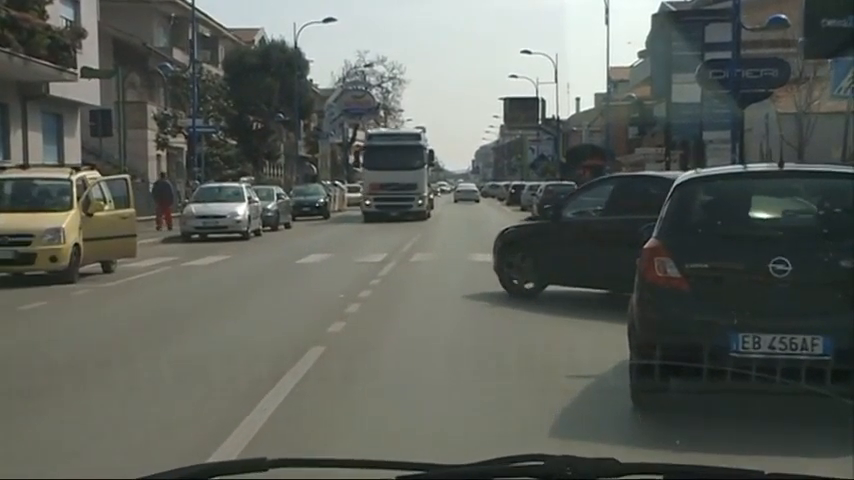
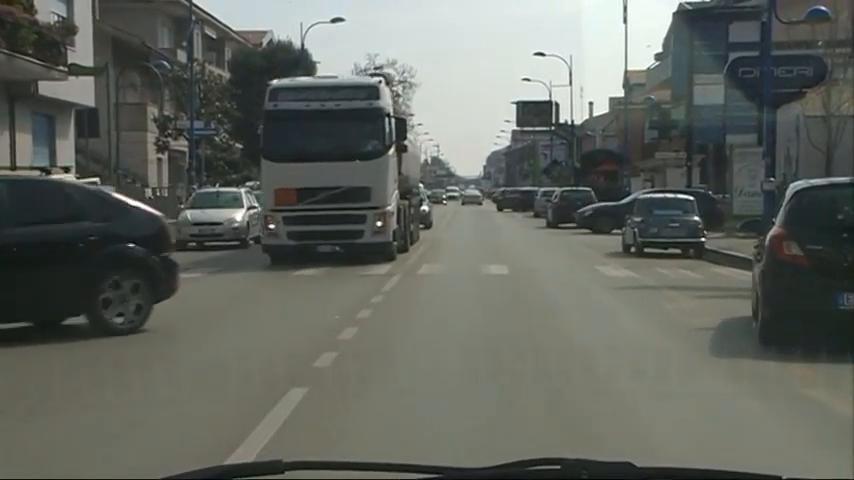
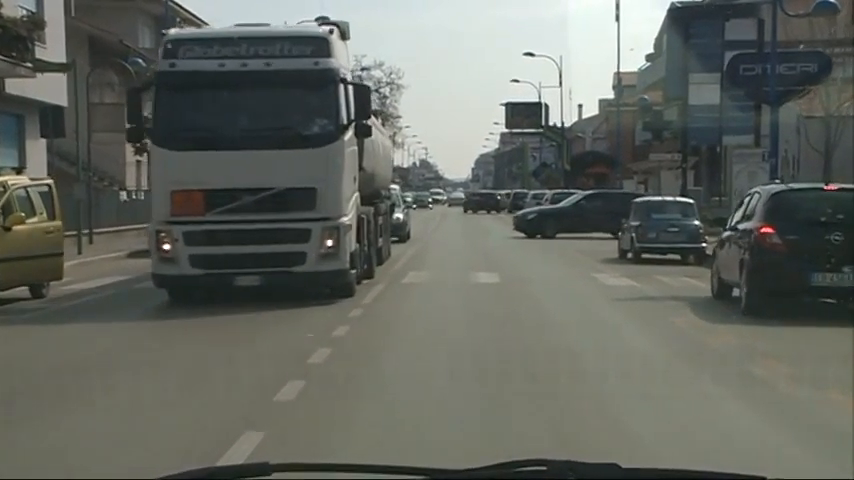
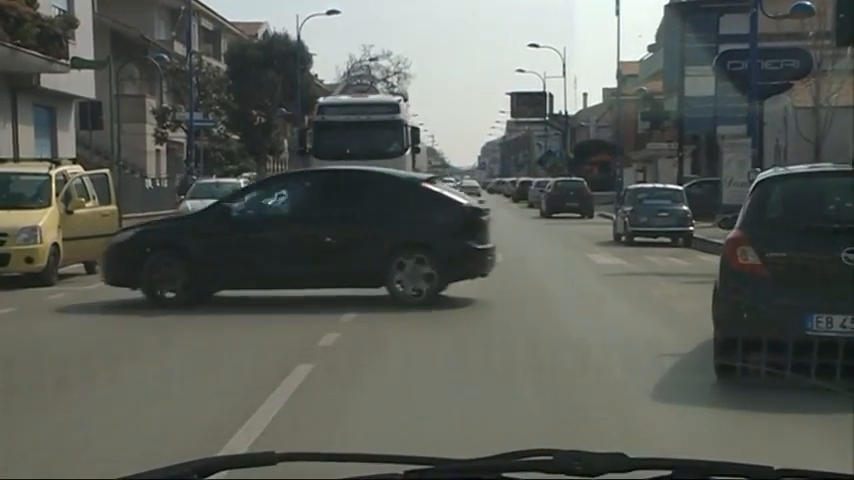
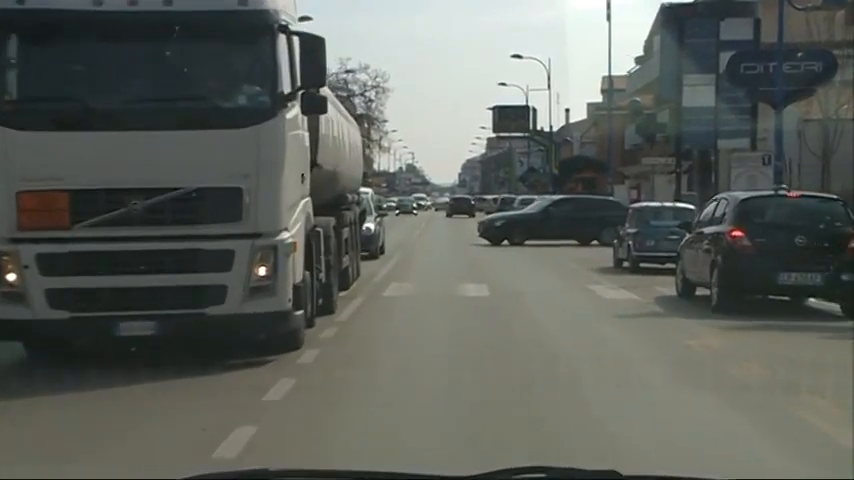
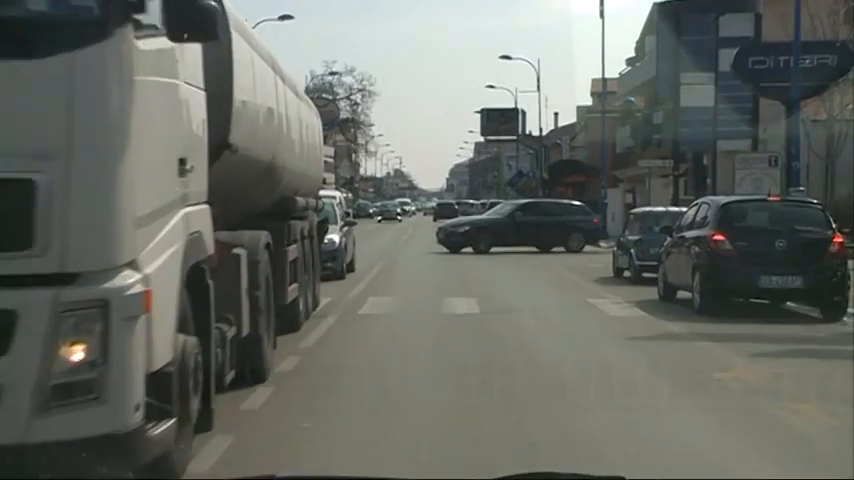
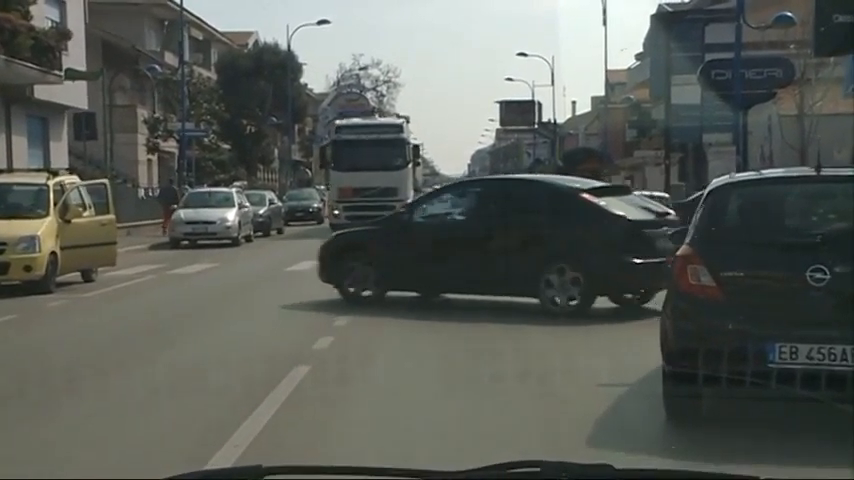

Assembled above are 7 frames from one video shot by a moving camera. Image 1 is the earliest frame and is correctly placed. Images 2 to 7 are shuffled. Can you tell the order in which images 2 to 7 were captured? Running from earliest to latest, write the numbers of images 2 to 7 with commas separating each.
7, 4, 2, 3, 5, 6
